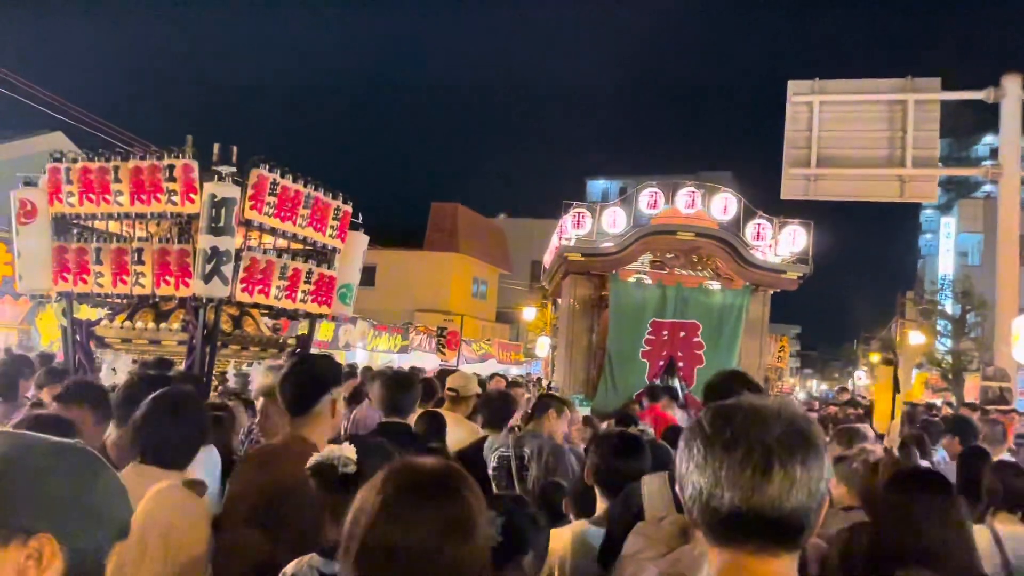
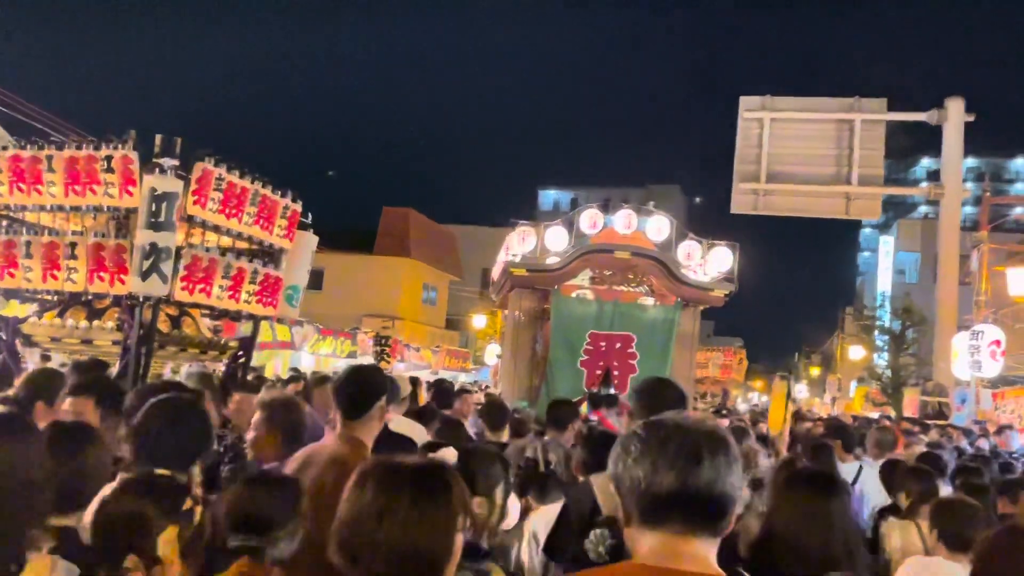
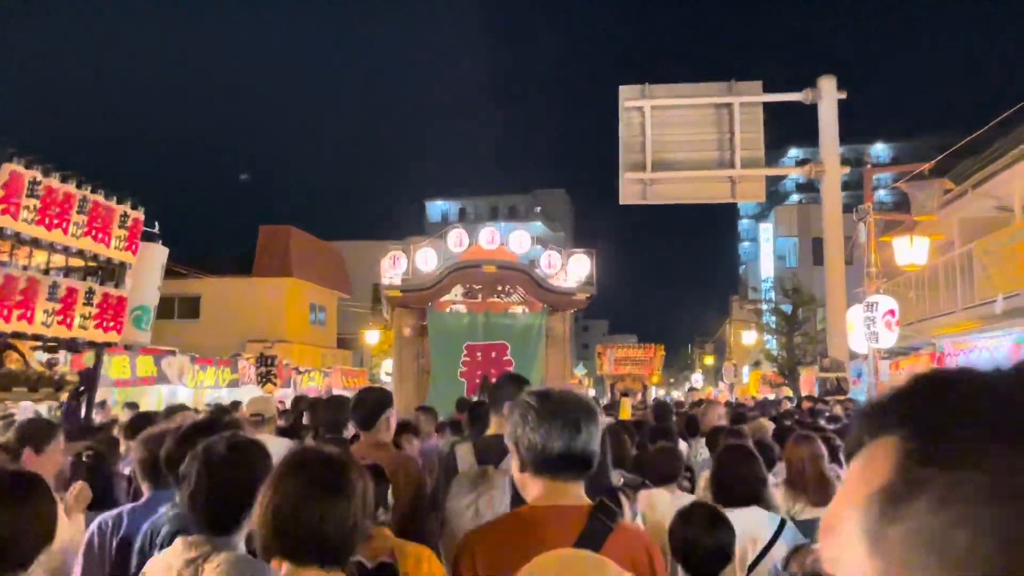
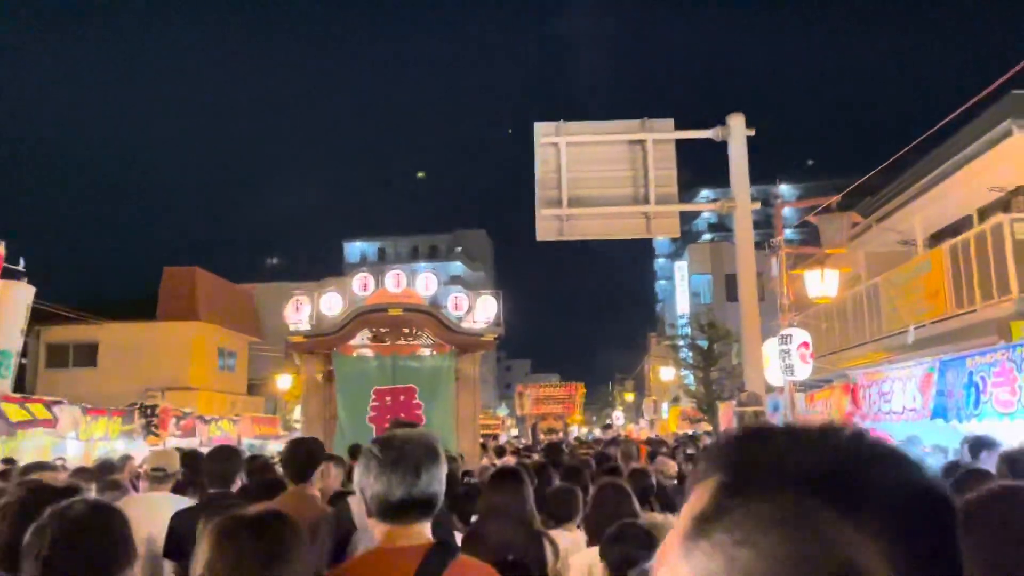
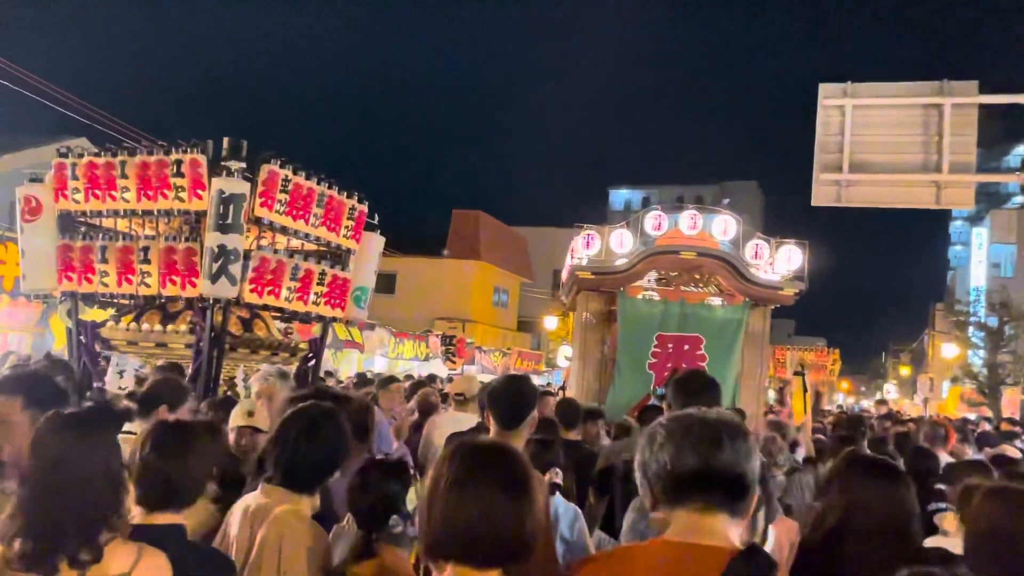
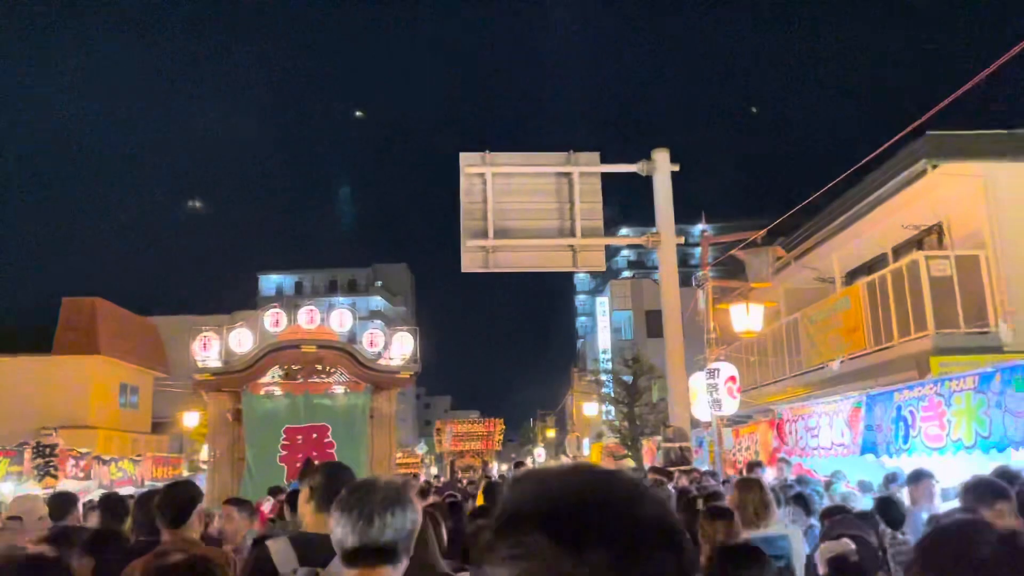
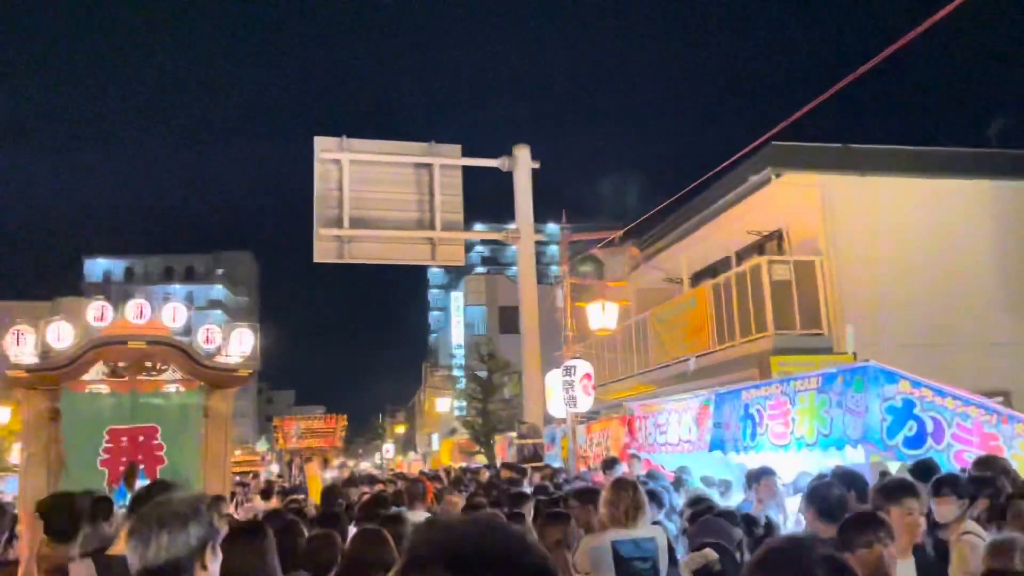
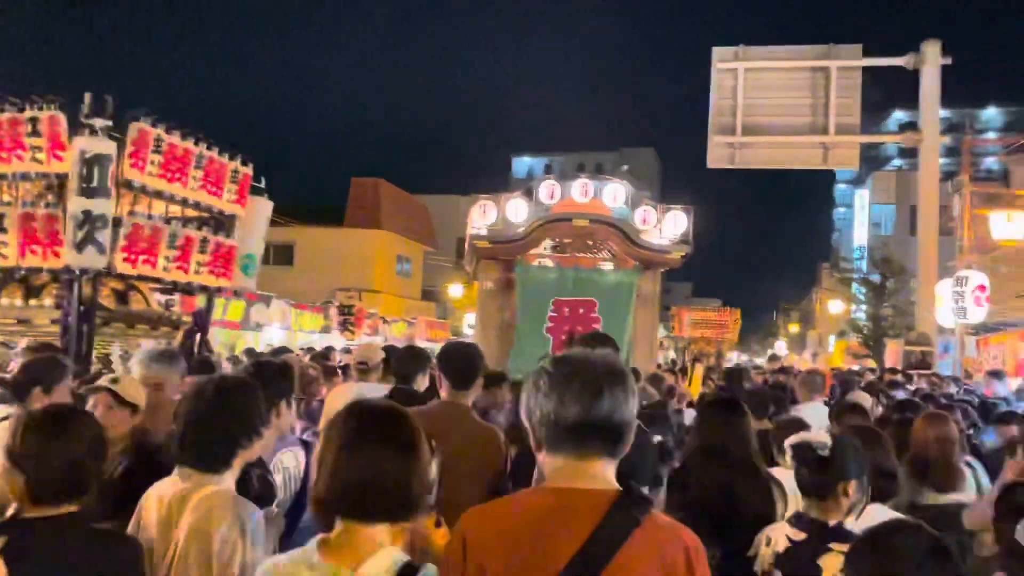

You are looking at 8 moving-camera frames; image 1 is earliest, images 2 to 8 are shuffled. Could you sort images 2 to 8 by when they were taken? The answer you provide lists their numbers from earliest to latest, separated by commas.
2, 5, 8, 3, 4, 6, 7
